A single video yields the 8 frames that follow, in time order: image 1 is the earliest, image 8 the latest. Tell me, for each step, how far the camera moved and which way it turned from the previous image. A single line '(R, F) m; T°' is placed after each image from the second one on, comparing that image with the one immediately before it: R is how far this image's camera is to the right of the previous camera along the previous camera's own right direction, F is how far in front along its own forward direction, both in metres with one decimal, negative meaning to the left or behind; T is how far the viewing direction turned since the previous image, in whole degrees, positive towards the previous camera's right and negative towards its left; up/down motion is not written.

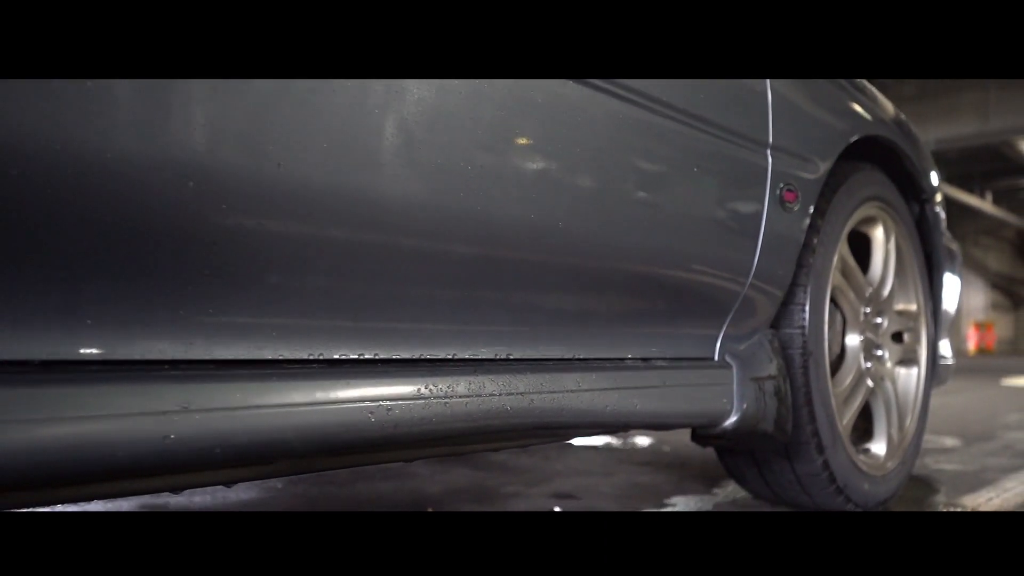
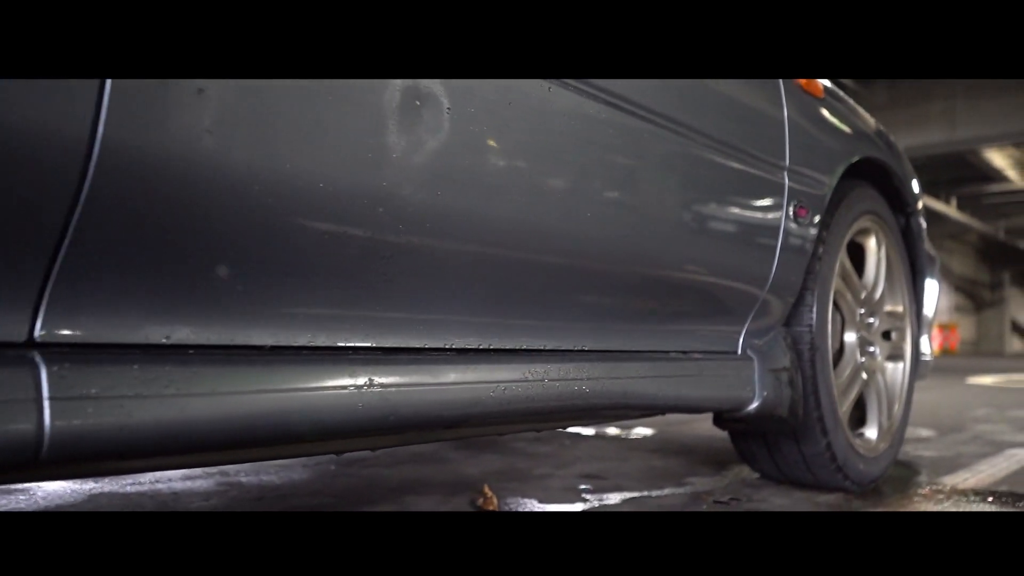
(-0.2, -0.3) m; +2°
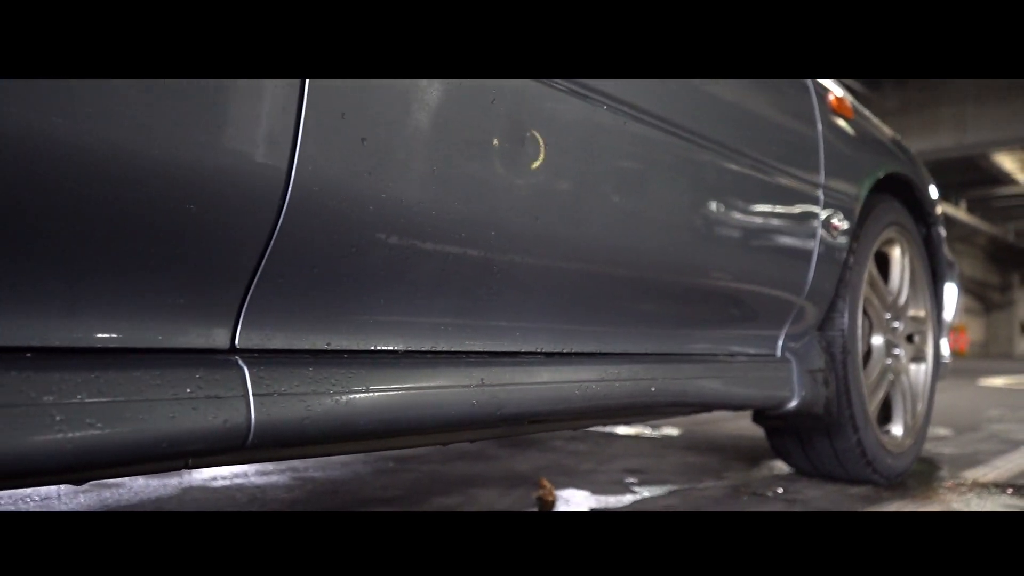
(-0.1, -0.2) m; 0°
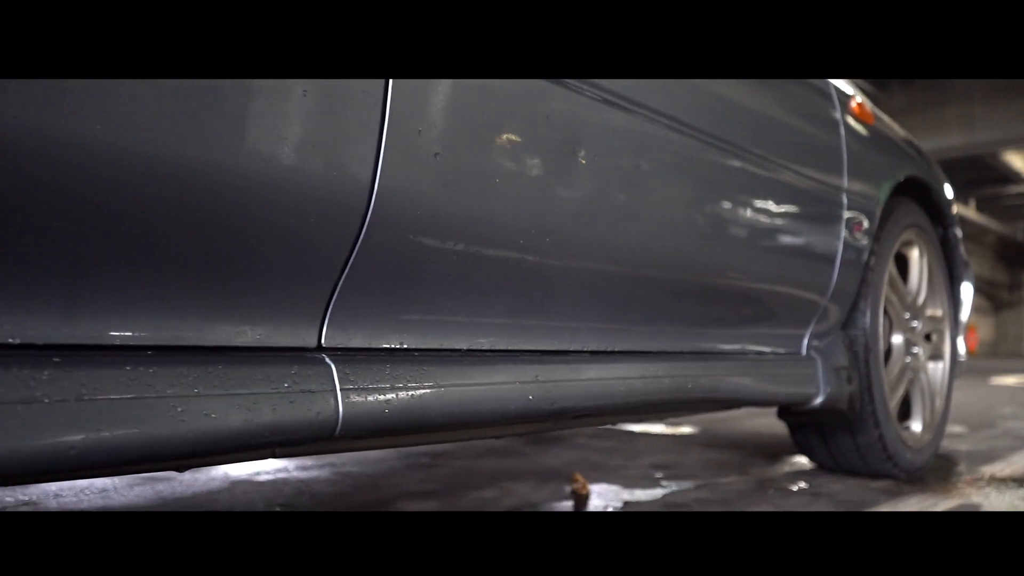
(-0.1, -0.1) m; 0°
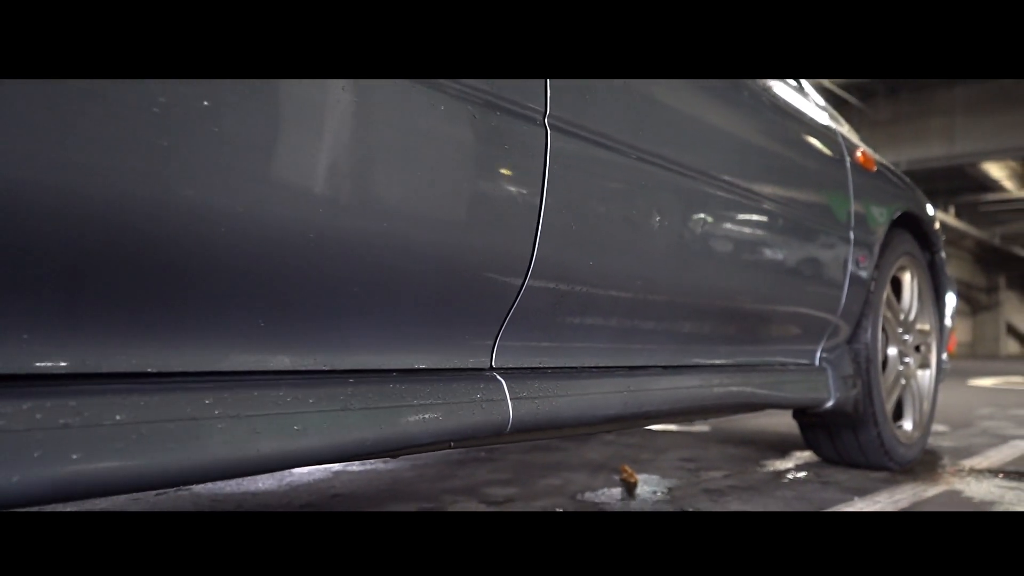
(-0.3, -0.4) m; +1°
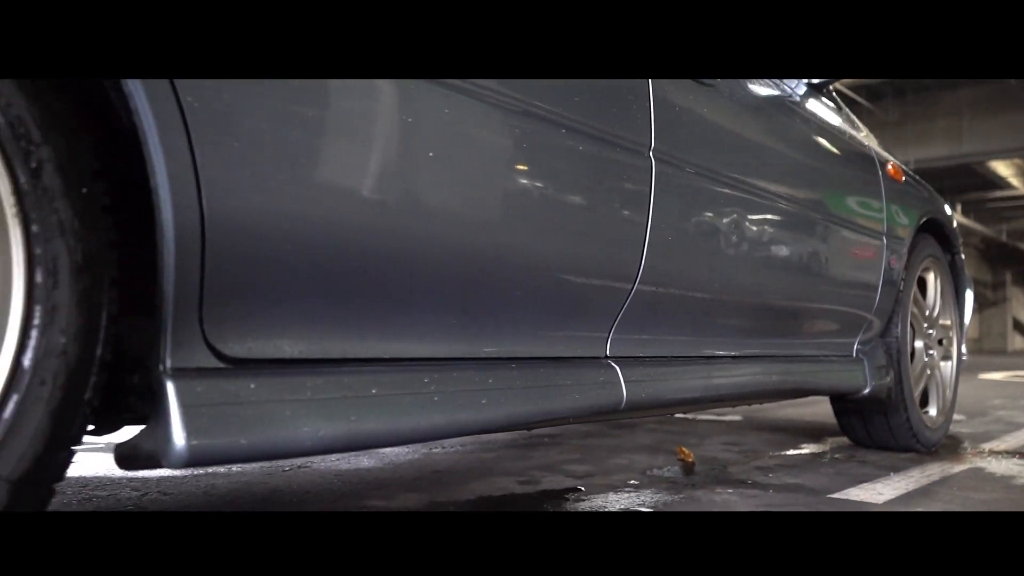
(-0.3, -0.4) m; 0°
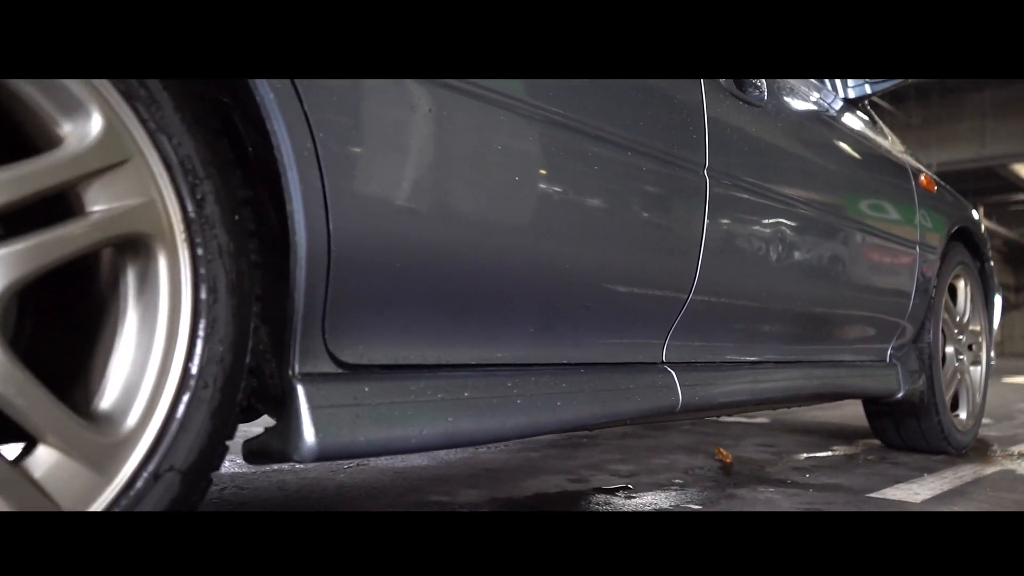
(-0.1, -0.1) m; -1°
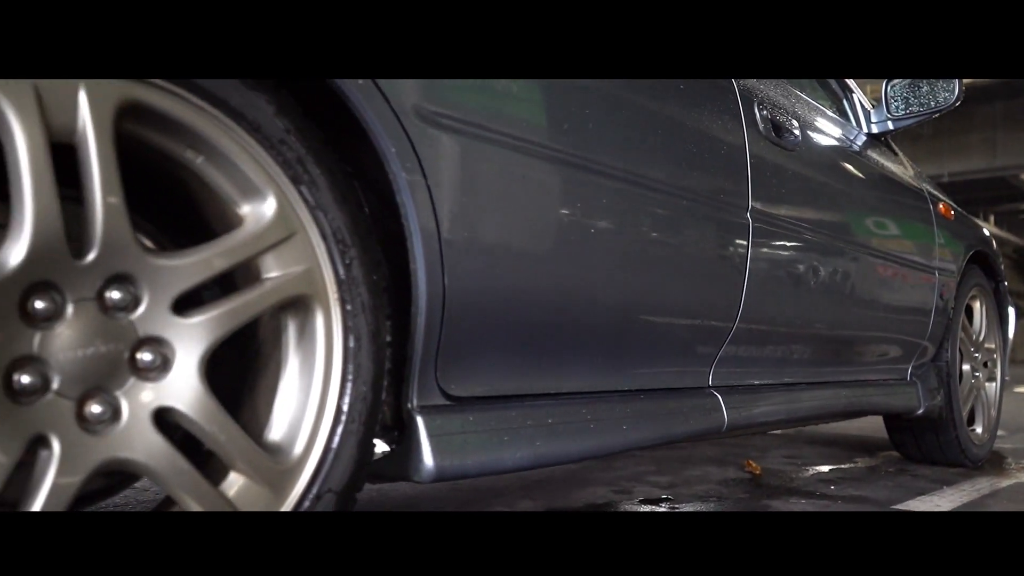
(-0.2, -0.2) m; -1°
